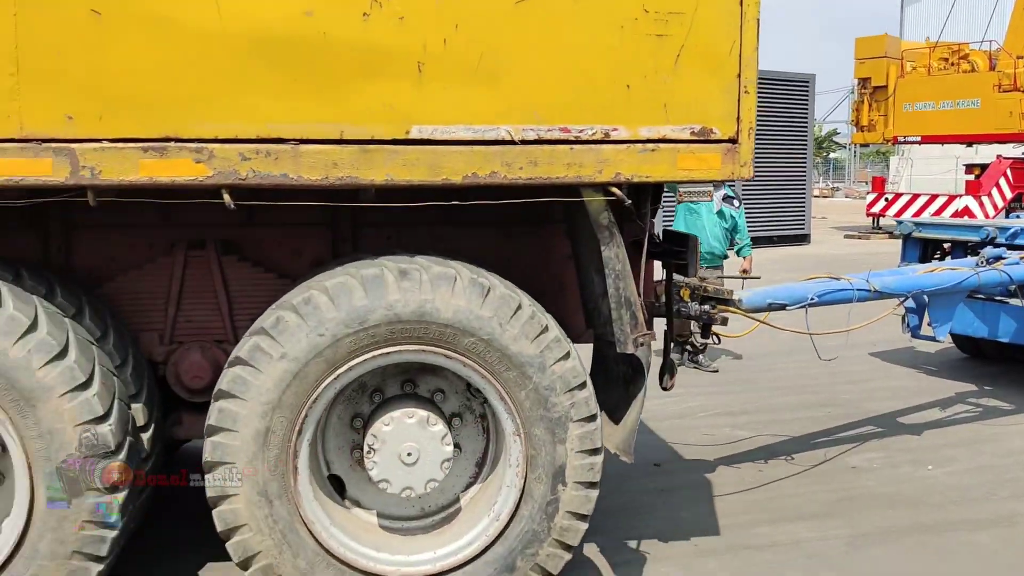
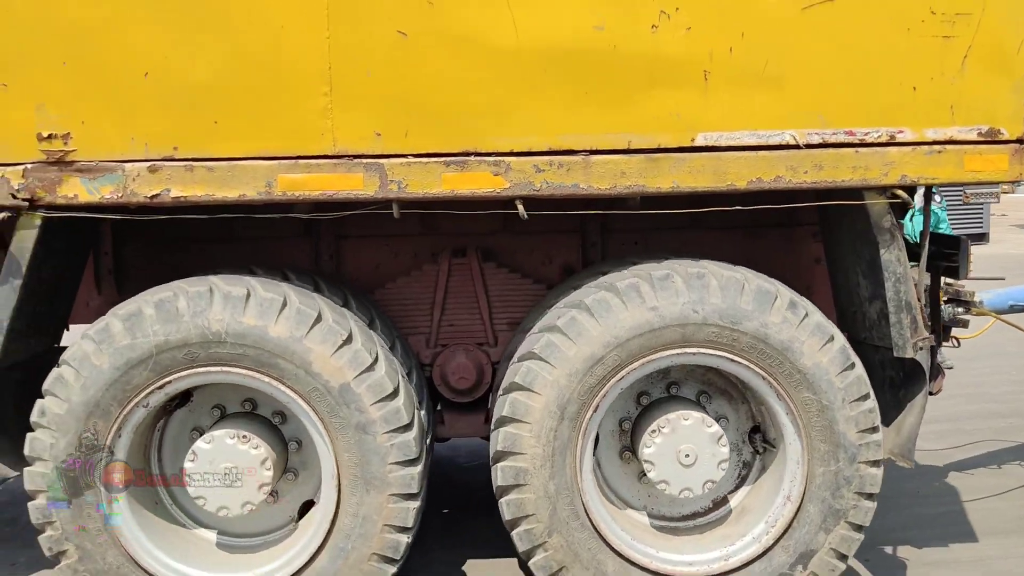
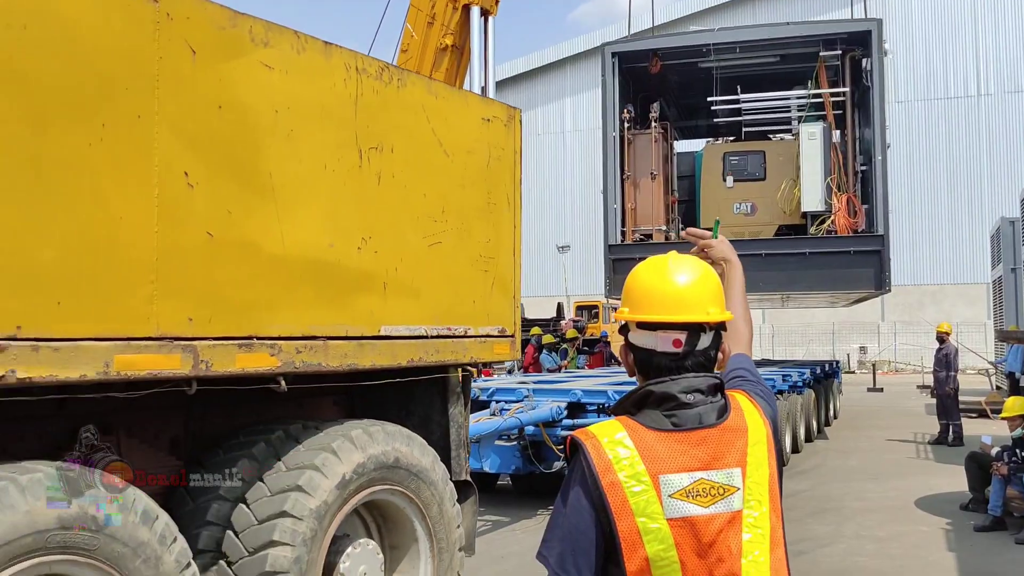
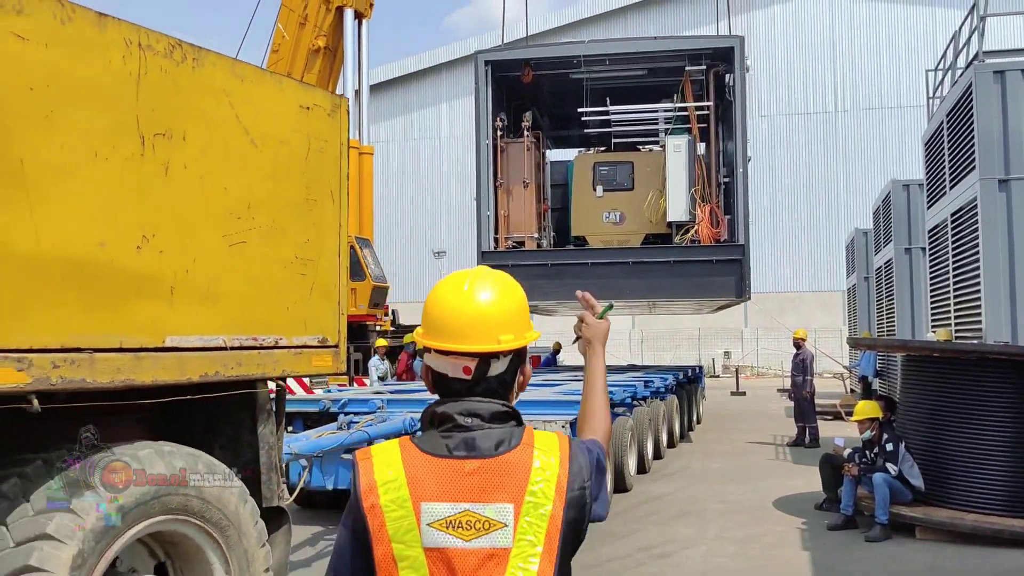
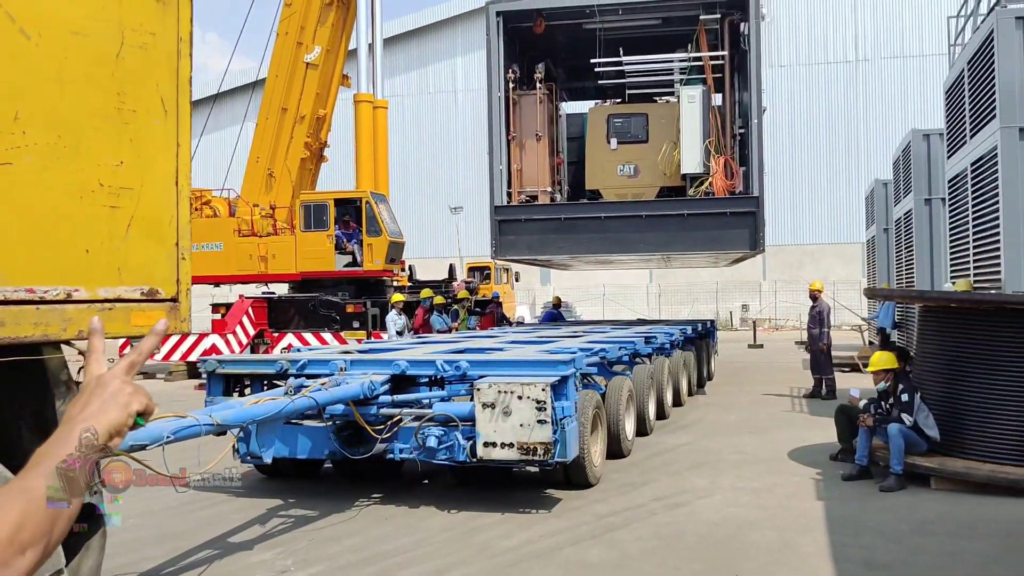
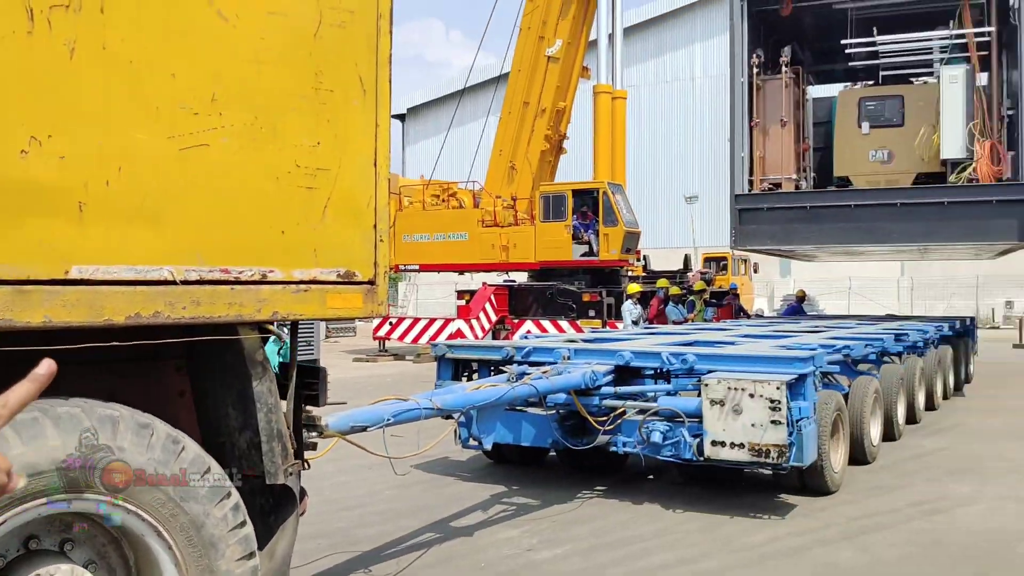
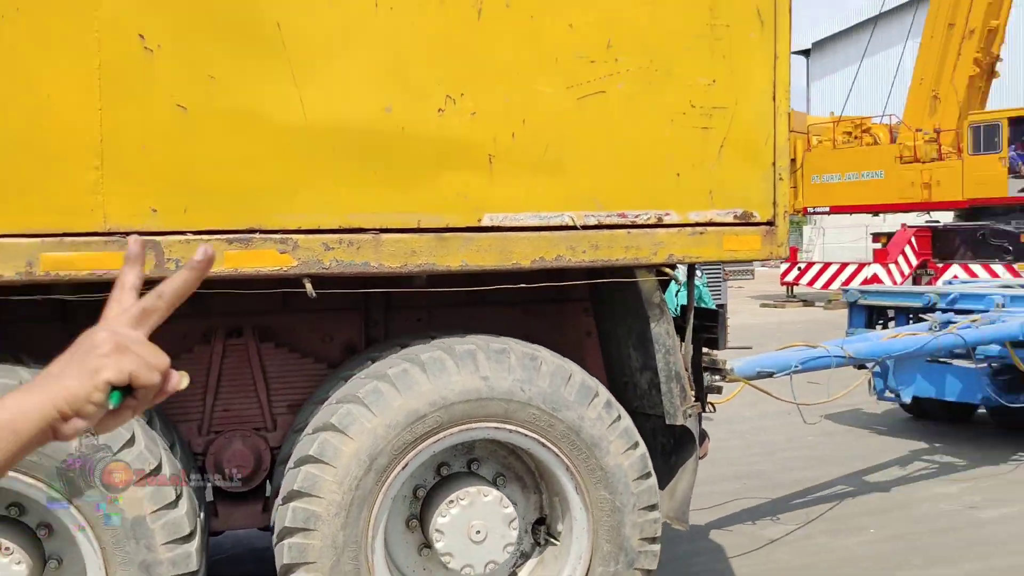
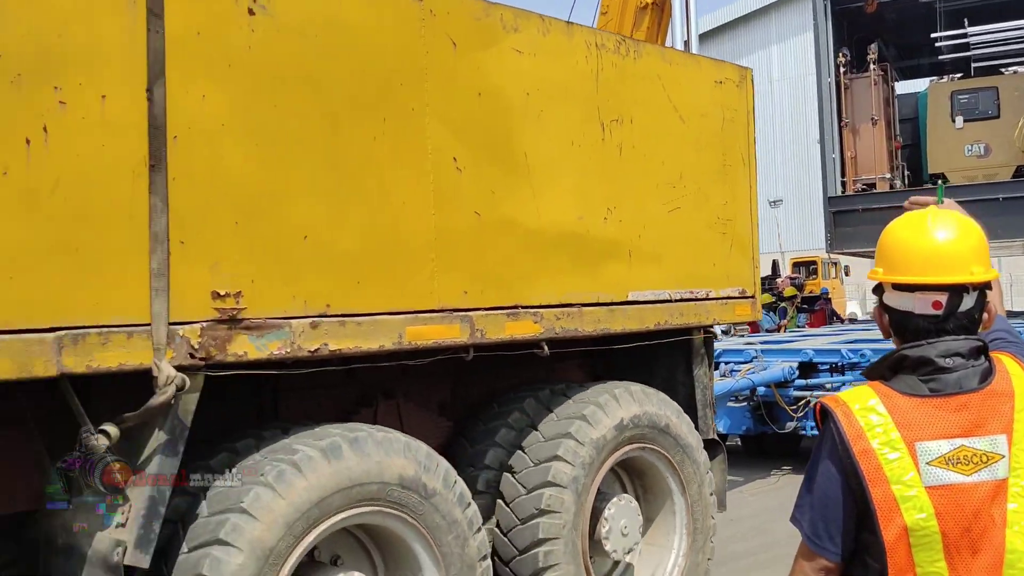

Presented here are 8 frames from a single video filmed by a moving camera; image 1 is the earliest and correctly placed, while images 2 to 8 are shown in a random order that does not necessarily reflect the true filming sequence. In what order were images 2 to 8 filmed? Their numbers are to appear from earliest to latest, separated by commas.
2, 7, 6, 5, 4, 3, 8
